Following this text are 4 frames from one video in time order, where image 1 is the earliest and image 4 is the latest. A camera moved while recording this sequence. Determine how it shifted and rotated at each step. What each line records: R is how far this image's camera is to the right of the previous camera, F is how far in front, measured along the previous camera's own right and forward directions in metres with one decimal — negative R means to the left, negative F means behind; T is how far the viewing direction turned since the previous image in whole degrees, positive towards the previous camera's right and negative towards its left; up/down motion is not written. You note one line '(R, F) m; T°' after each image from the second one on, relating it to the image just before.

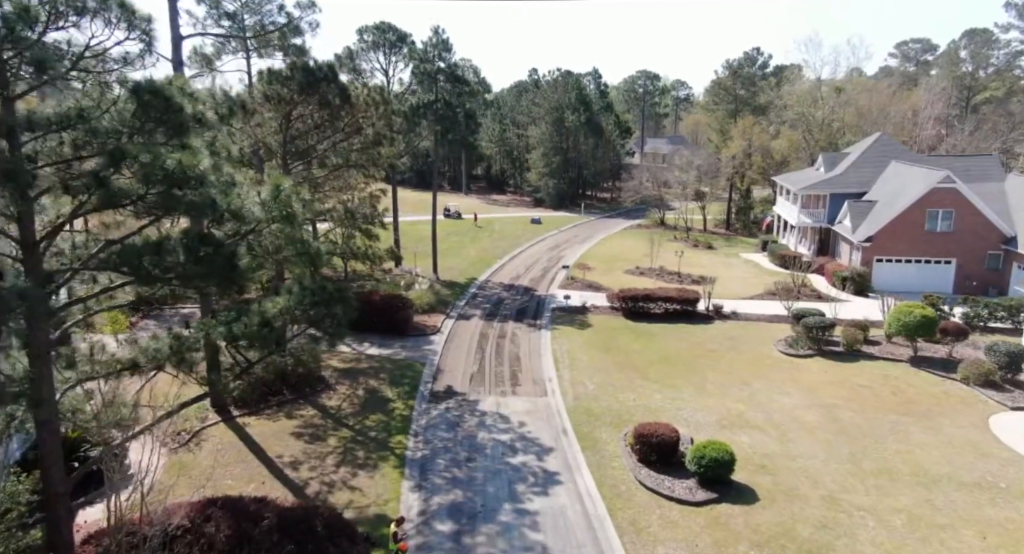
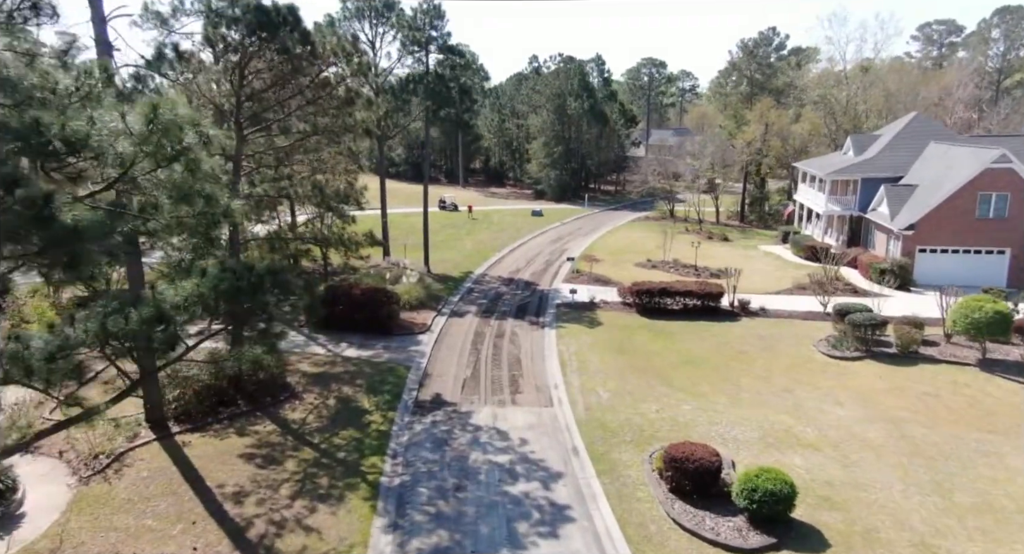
(0.0, +3.0) m; 0°
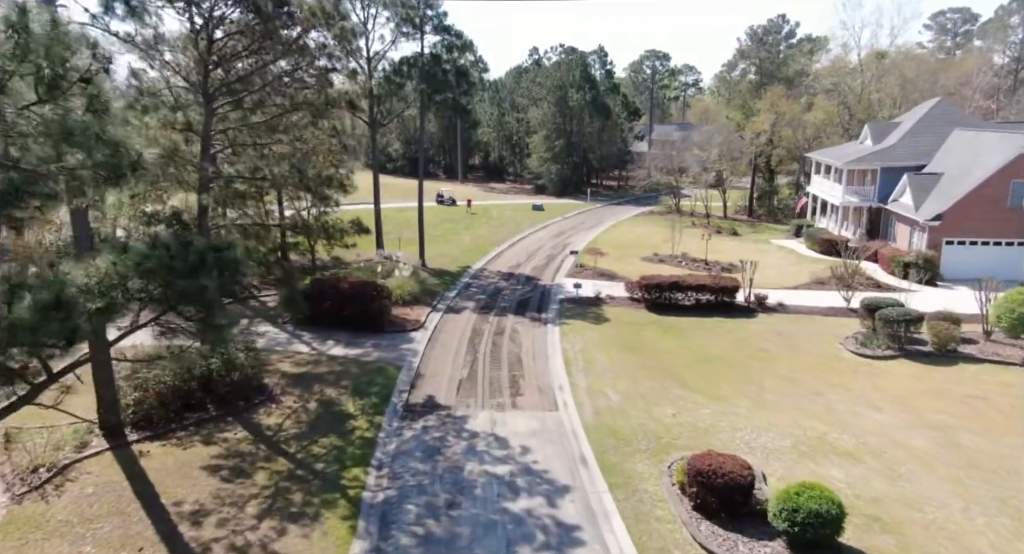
(0.0, +1.6) m; 0°
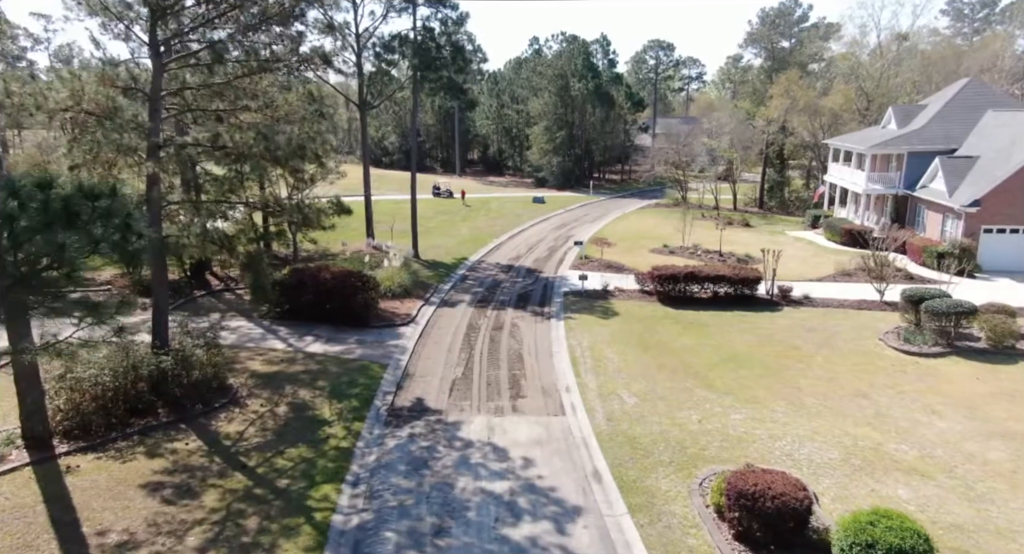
(0.0, +1.9) m; 0°
